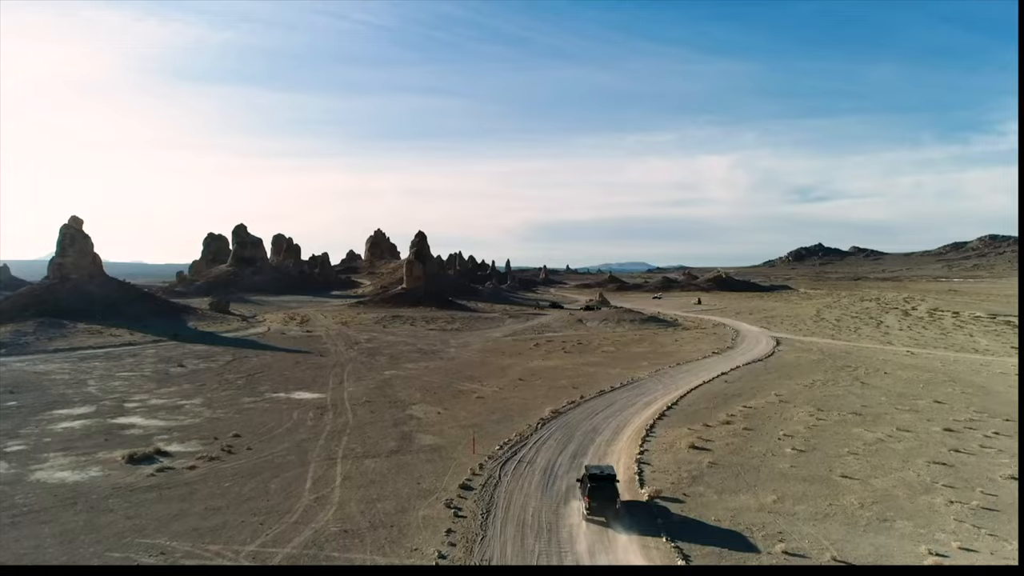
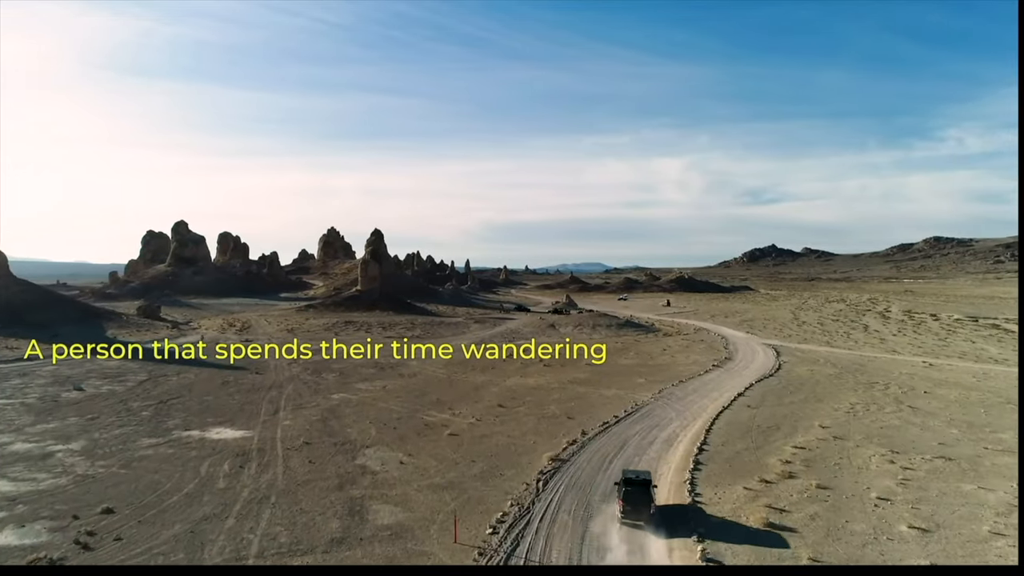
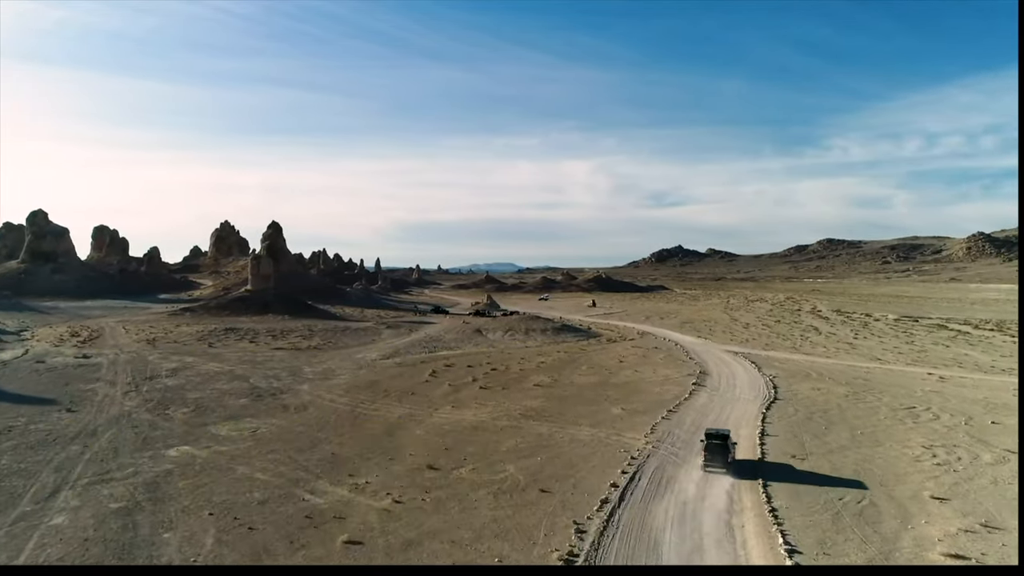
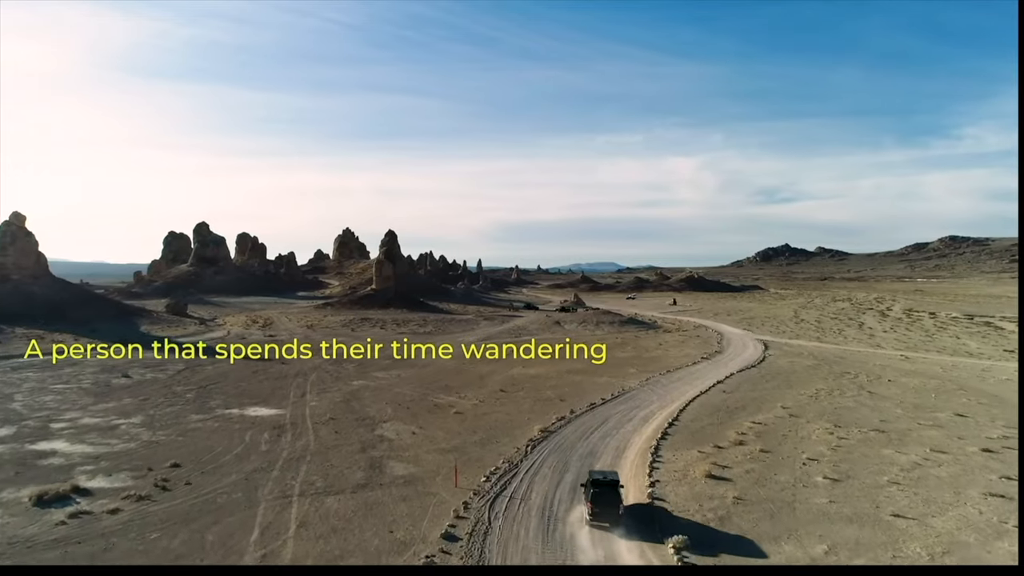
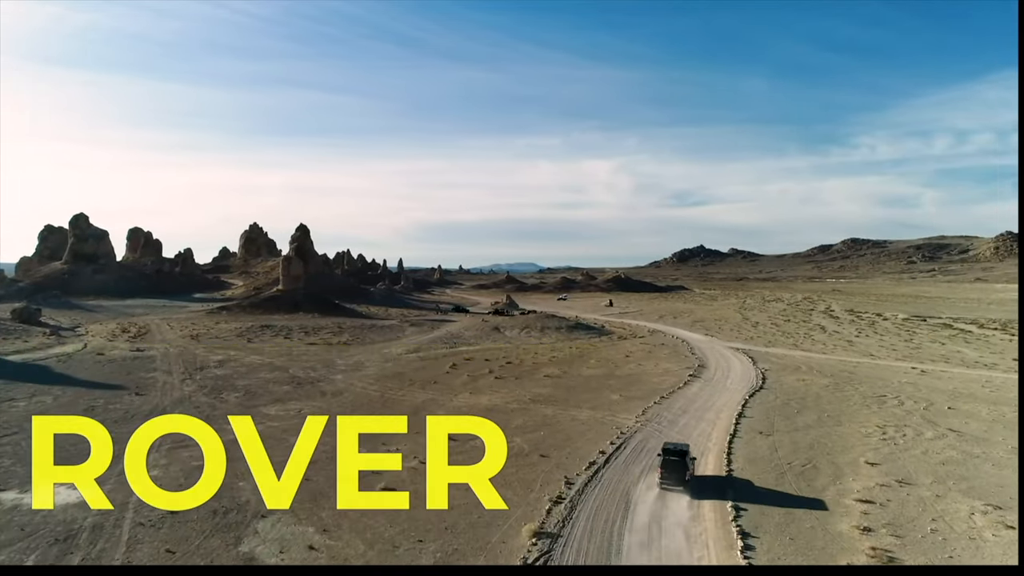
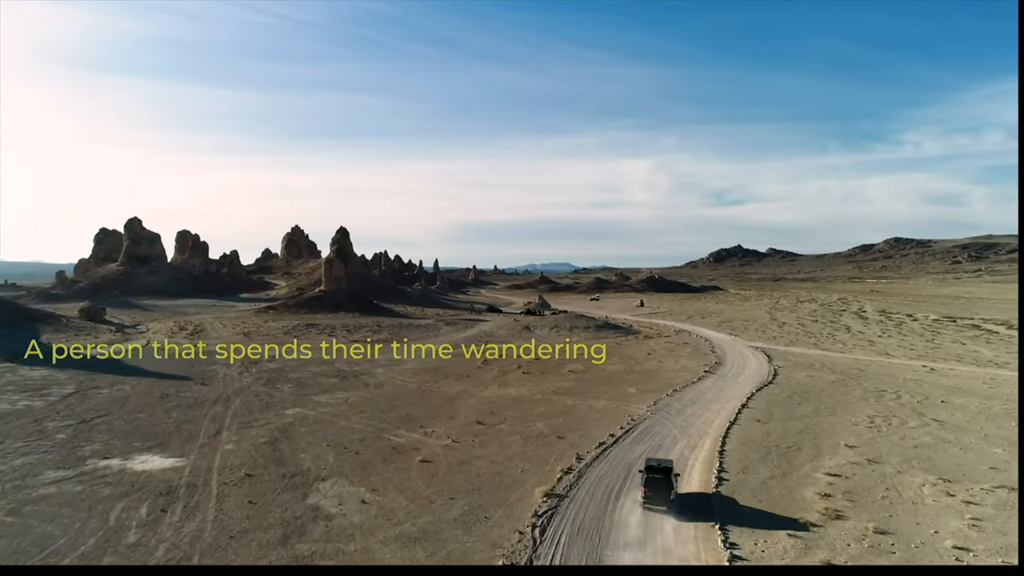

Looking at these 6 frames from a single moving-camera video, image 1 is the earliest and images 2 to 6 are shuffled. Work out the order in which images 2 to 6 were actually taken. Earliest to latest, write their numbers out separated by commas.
4, 2, 6, 5, 3
